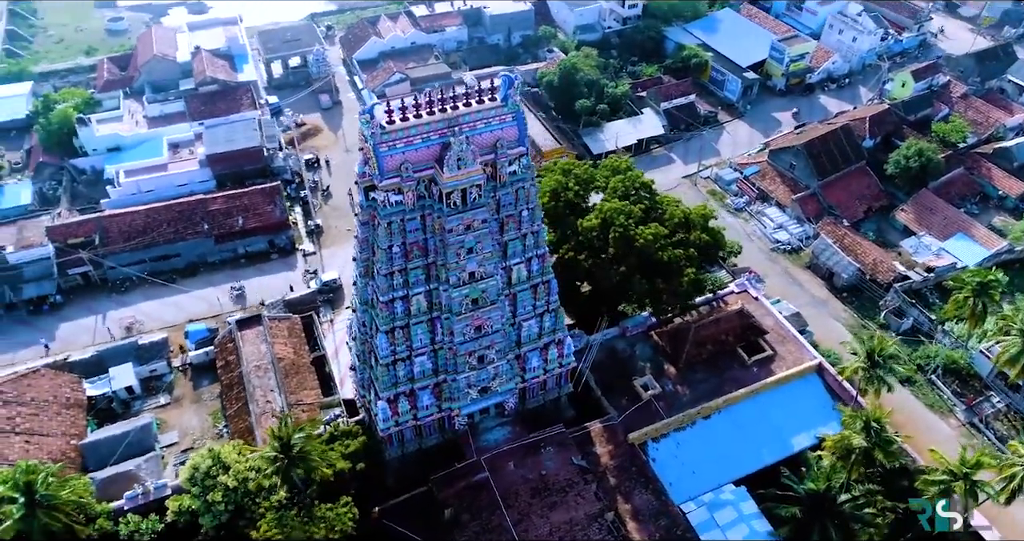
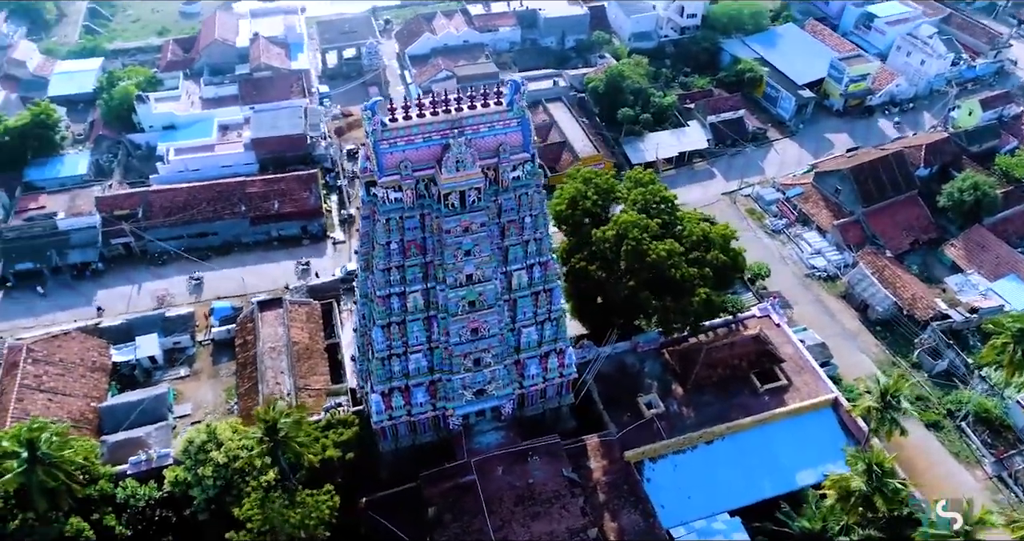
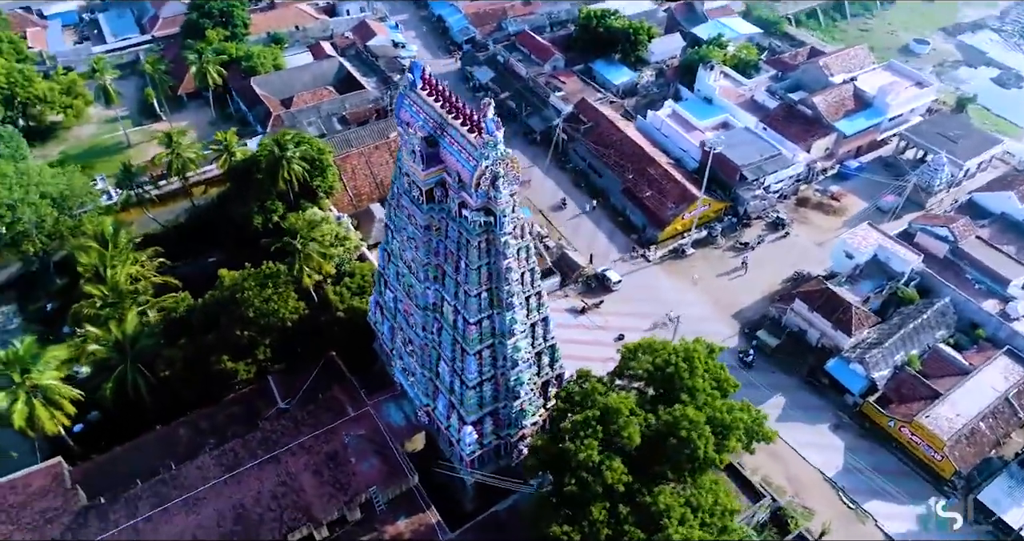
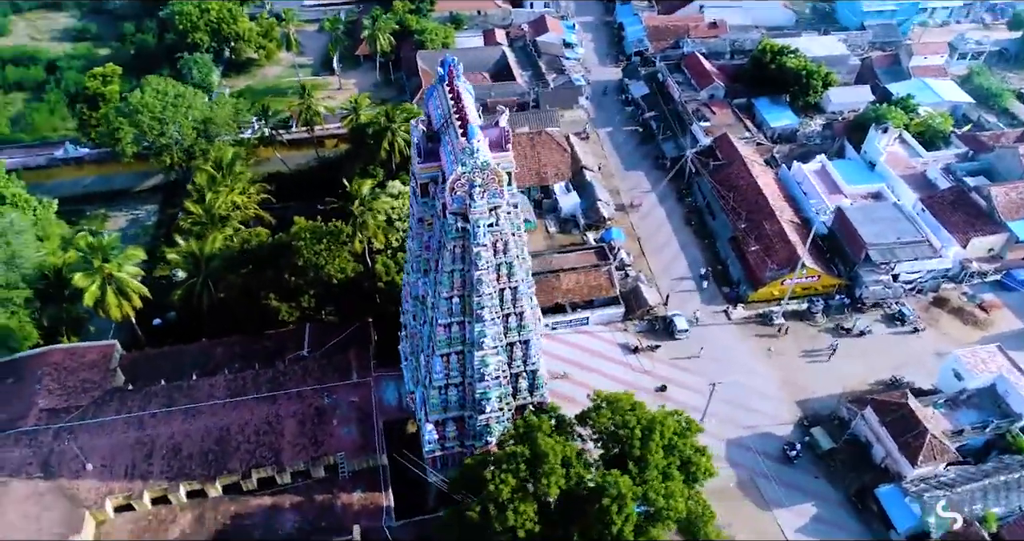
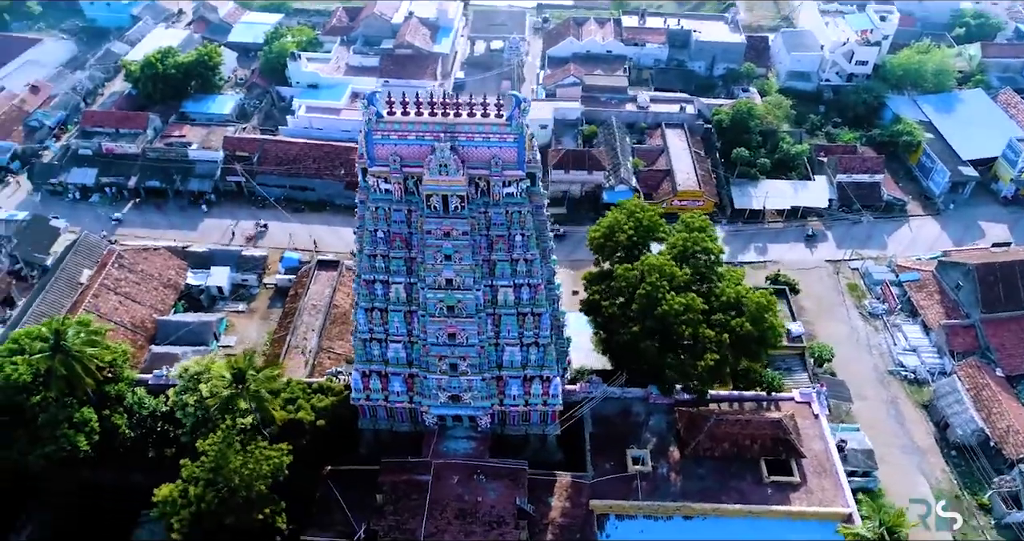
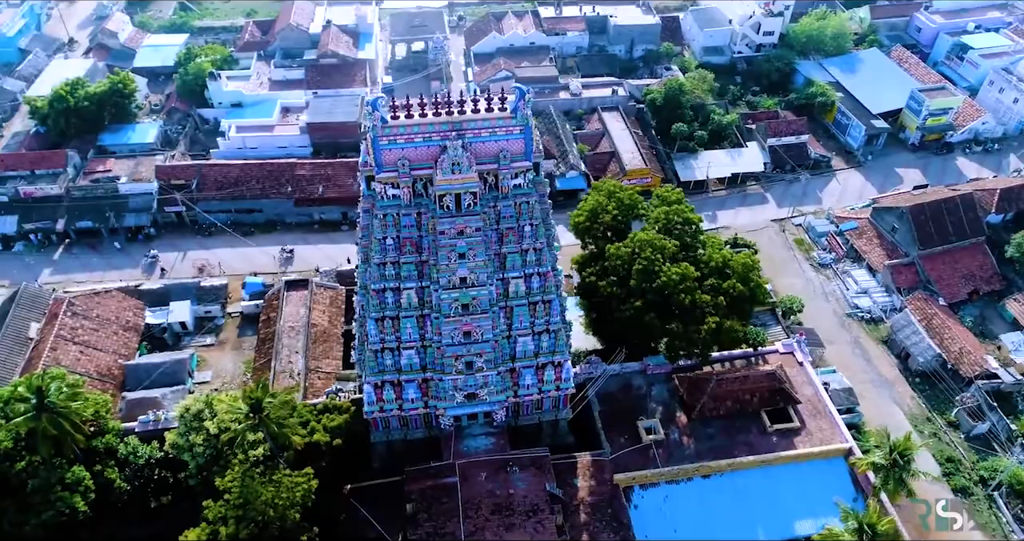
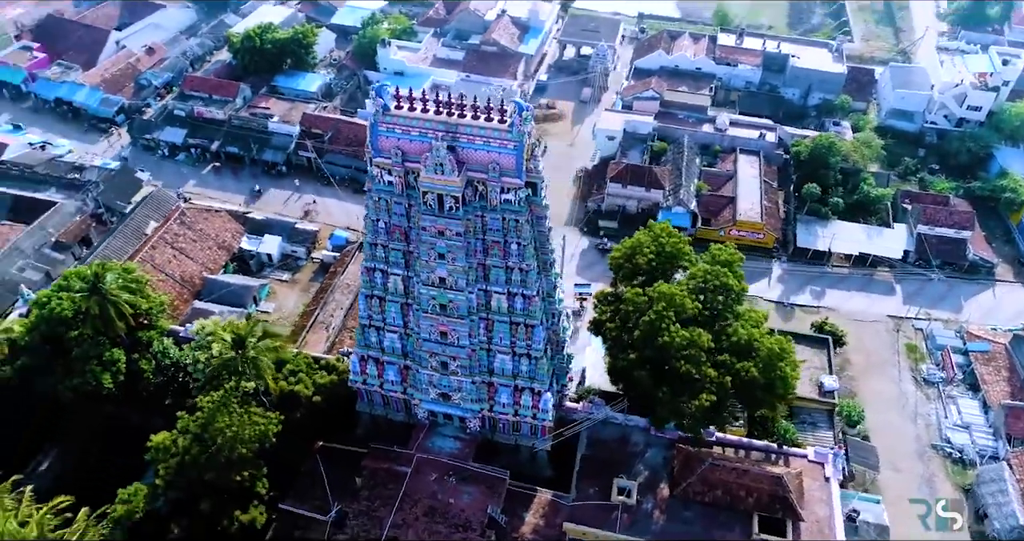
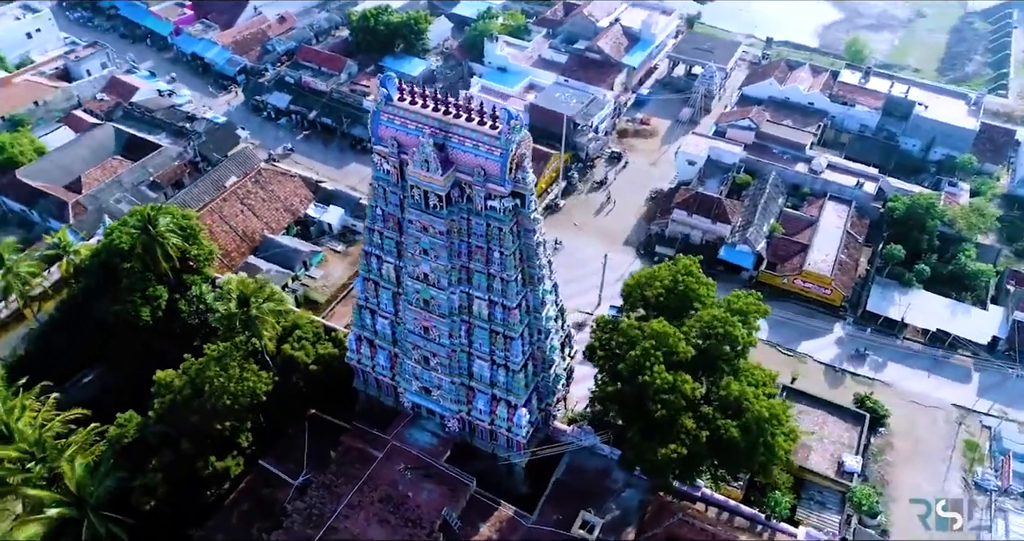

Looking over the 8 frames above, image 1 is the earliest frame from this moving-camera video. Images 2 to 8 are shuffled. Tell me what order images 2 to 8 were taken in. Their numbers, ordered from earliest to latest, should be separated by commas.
2, 6, 5, 7, 8, 3, 4
